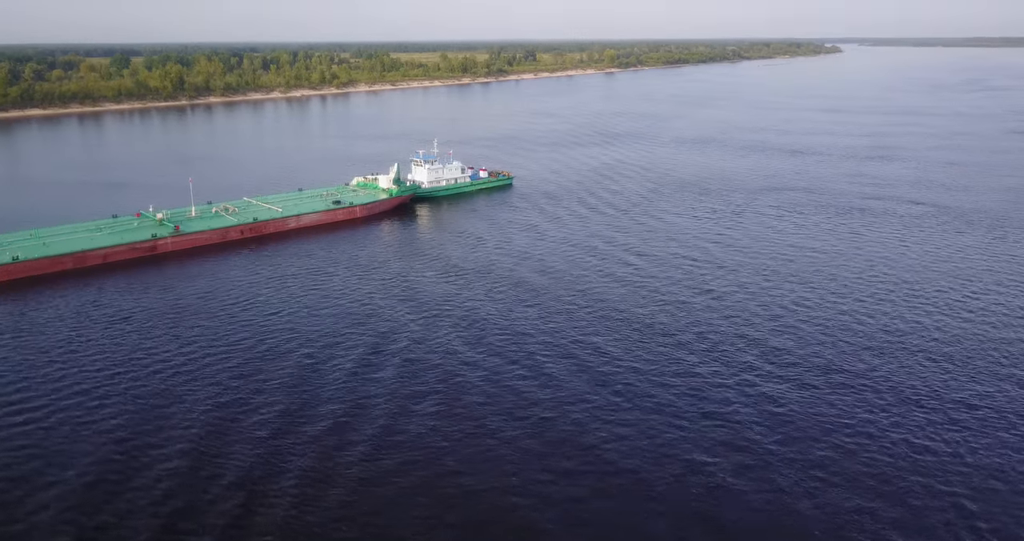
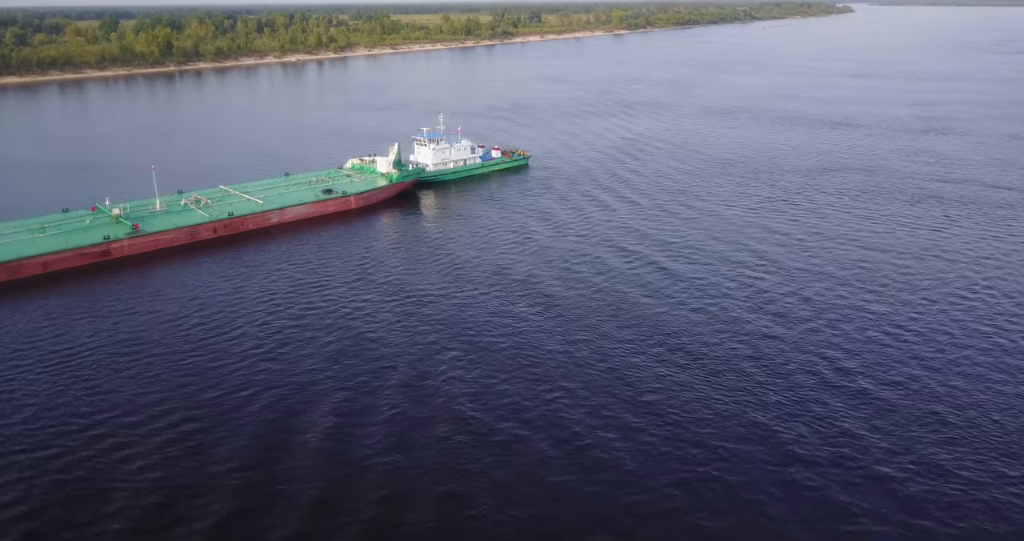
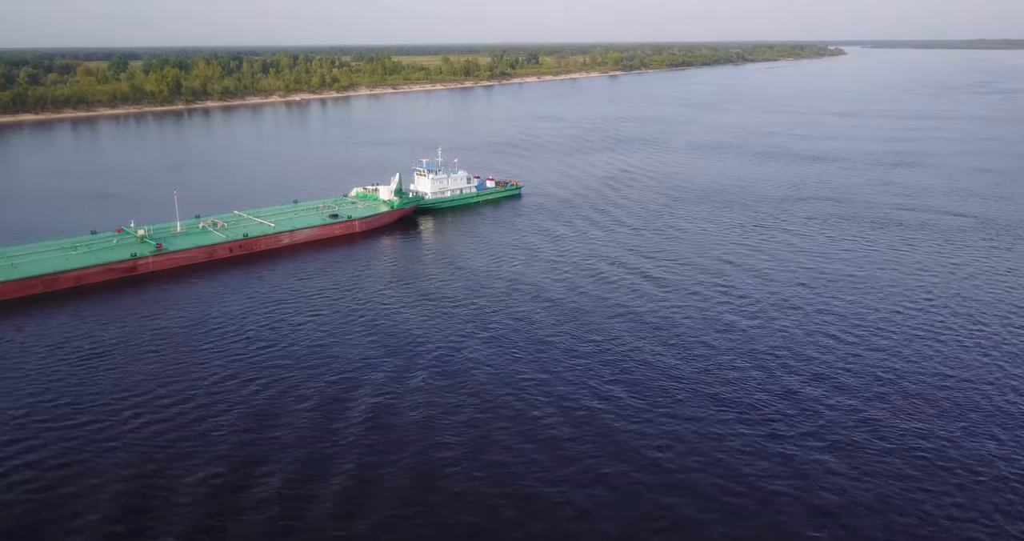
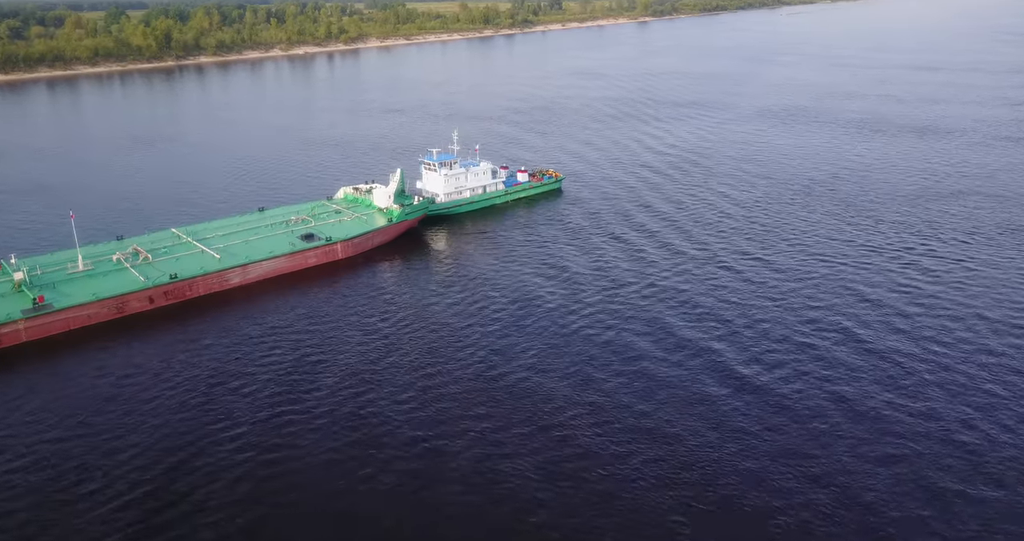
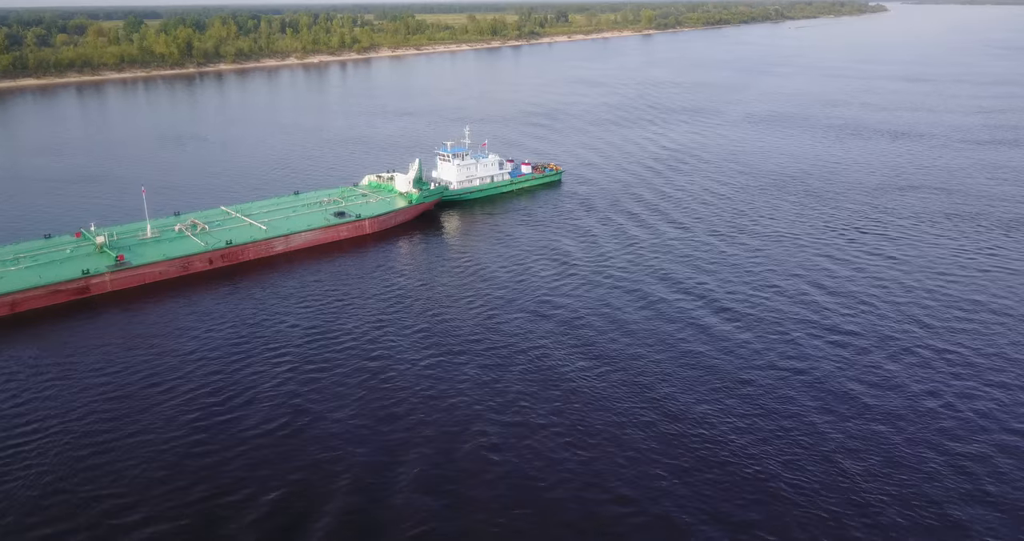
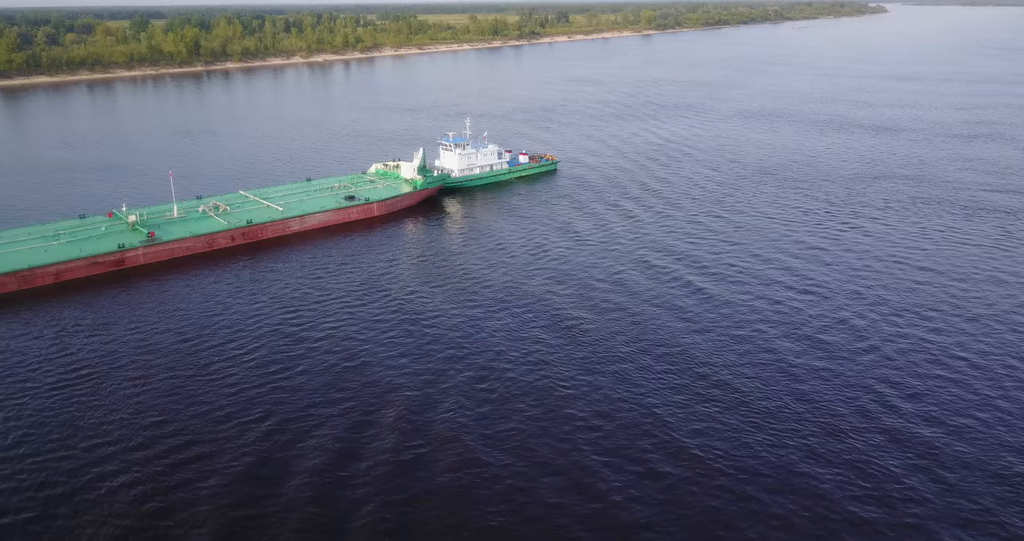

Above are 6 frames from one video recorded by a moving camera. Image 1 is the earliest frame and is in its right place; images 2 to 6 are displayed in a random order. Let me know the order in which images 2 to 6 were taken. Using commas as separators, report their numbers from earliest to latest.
3, 2, 6, 5, 4
